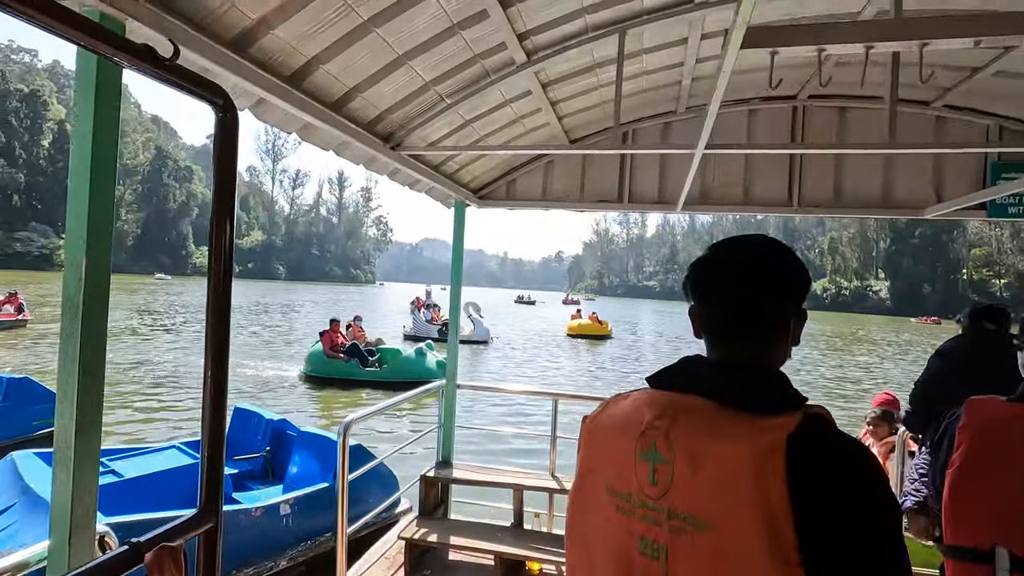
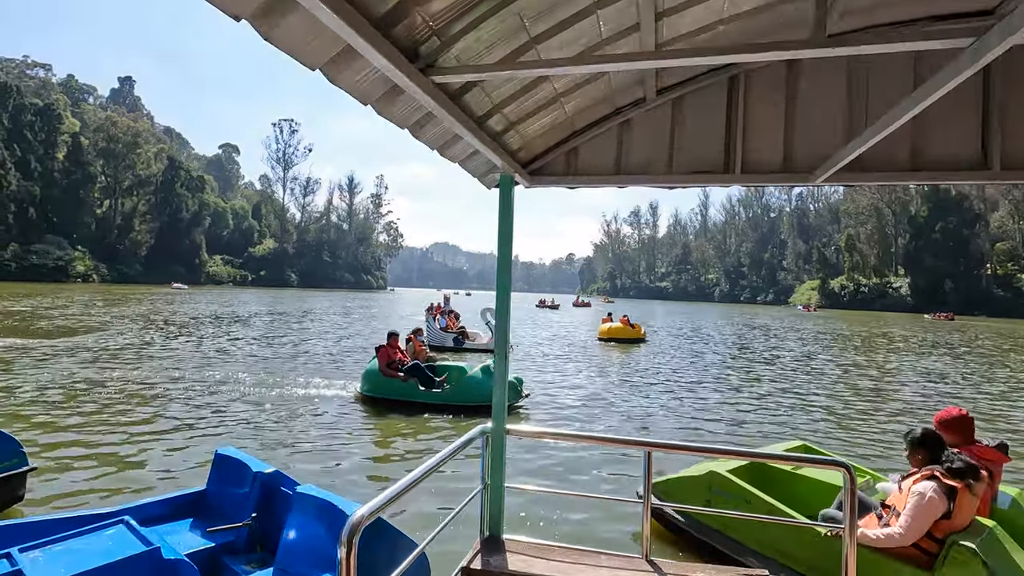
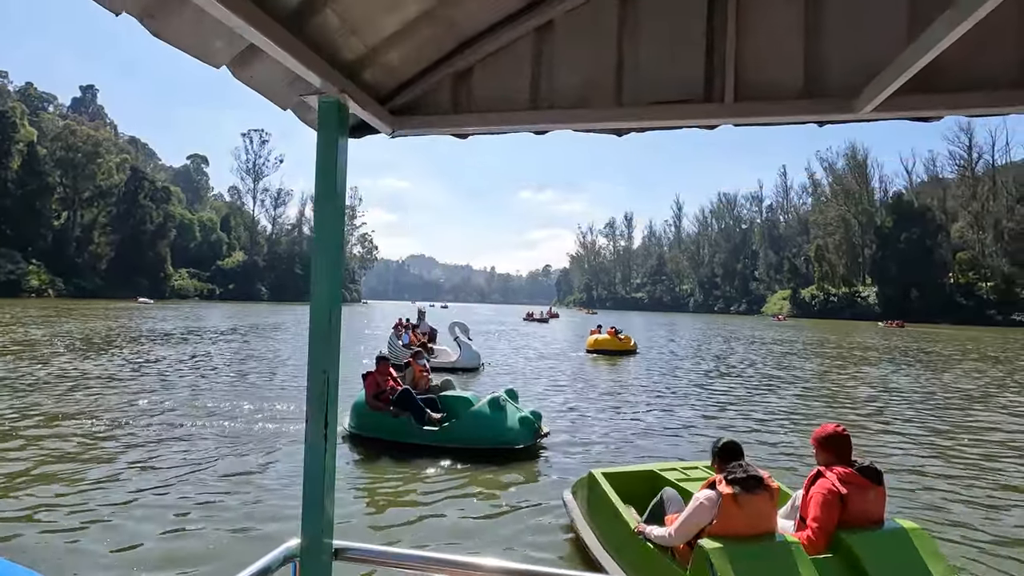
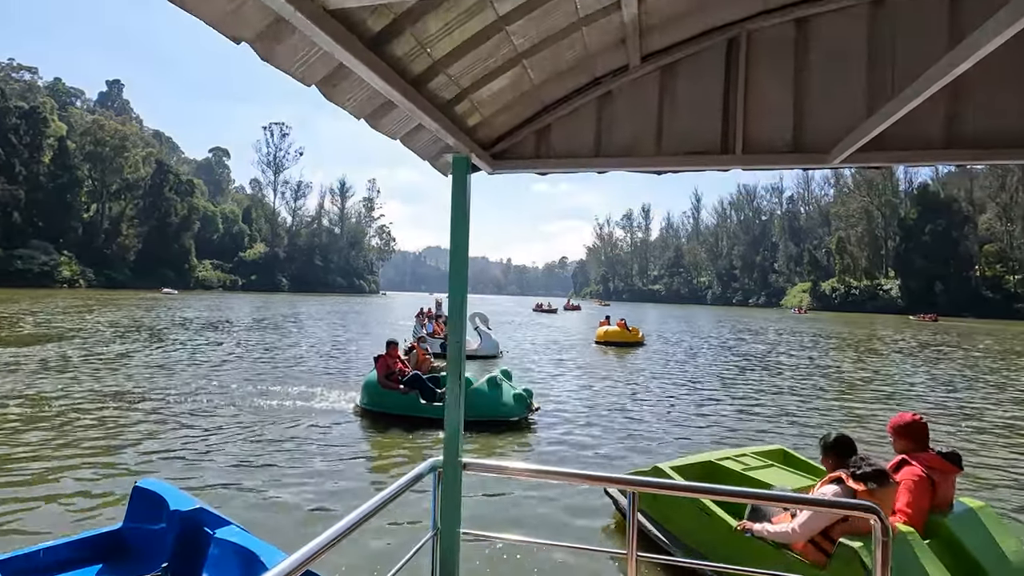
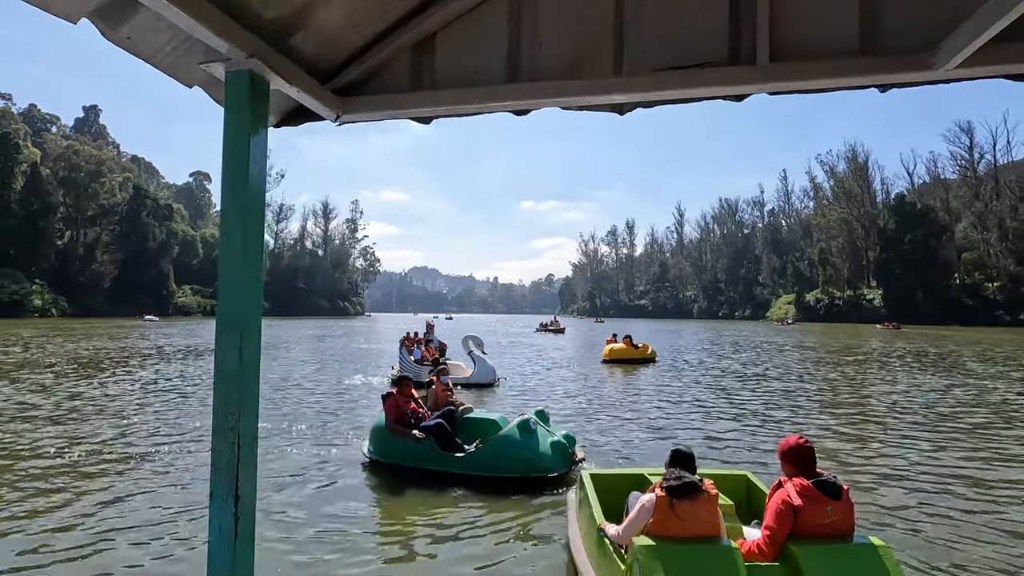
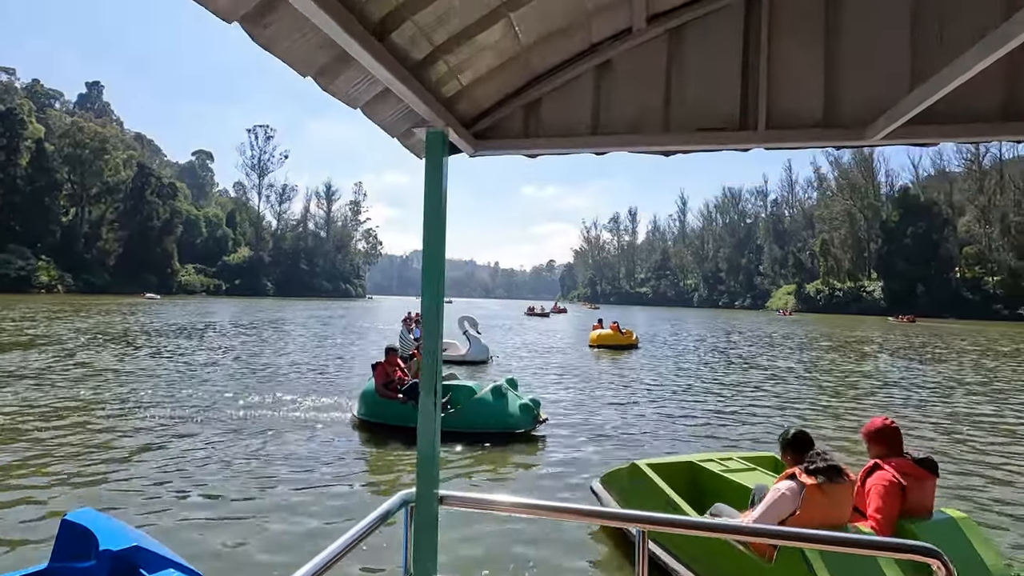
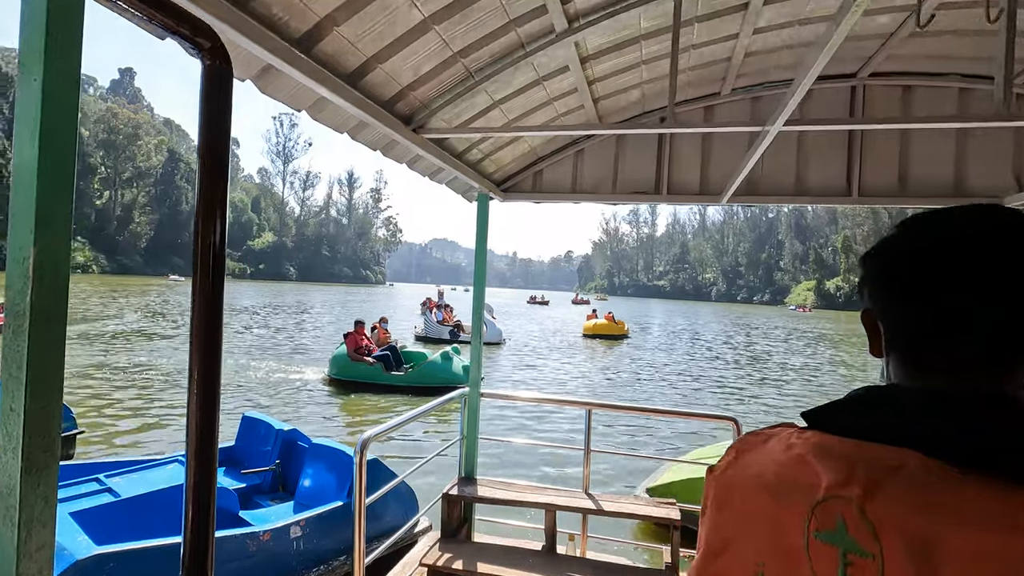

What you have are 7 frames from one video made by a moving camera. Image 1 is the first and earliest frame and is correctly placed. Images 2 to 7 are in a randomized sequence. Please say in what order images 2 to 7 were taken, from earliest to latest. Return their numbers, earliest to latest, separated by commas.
7, 2, 4, 6, 3, 5
